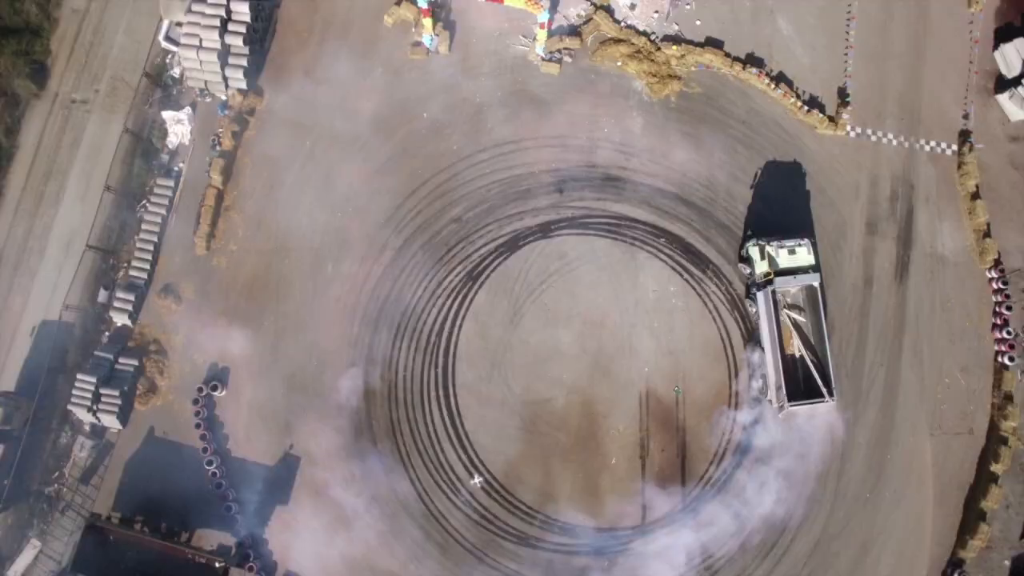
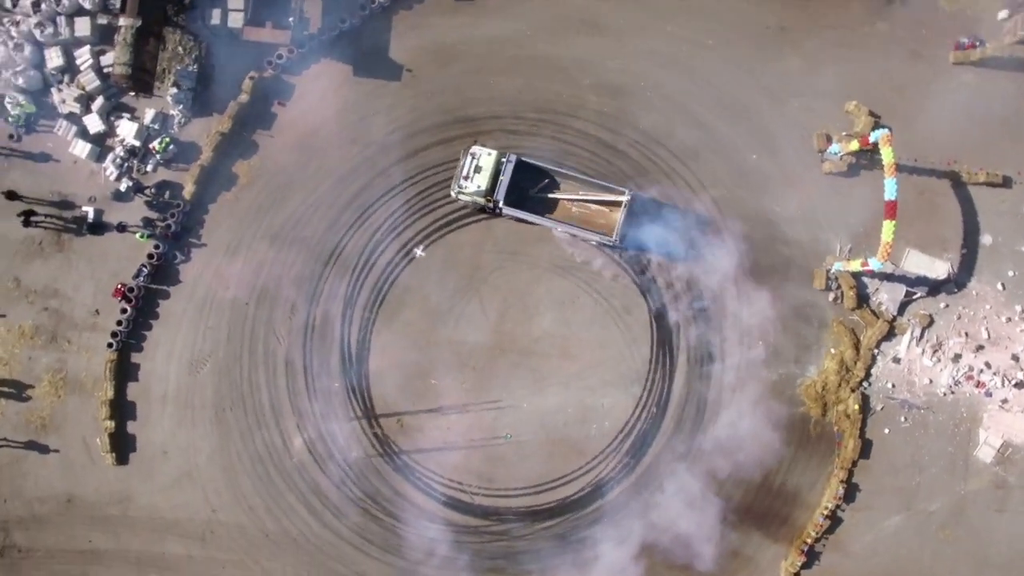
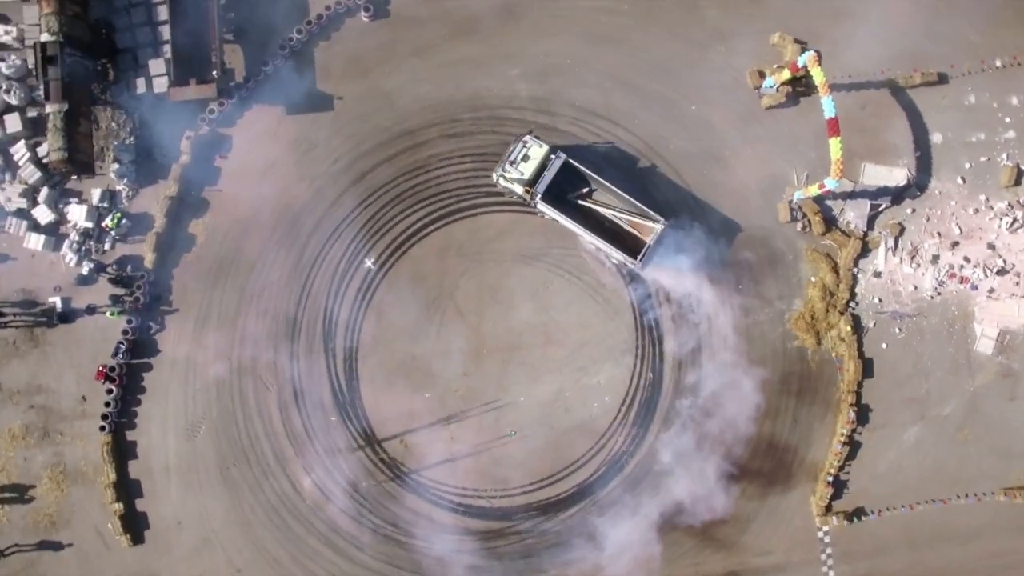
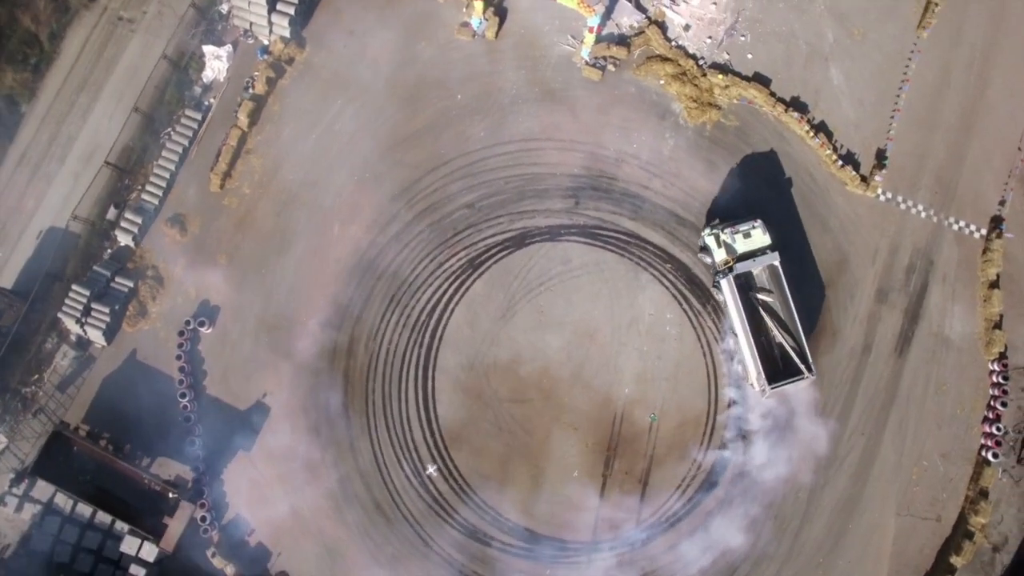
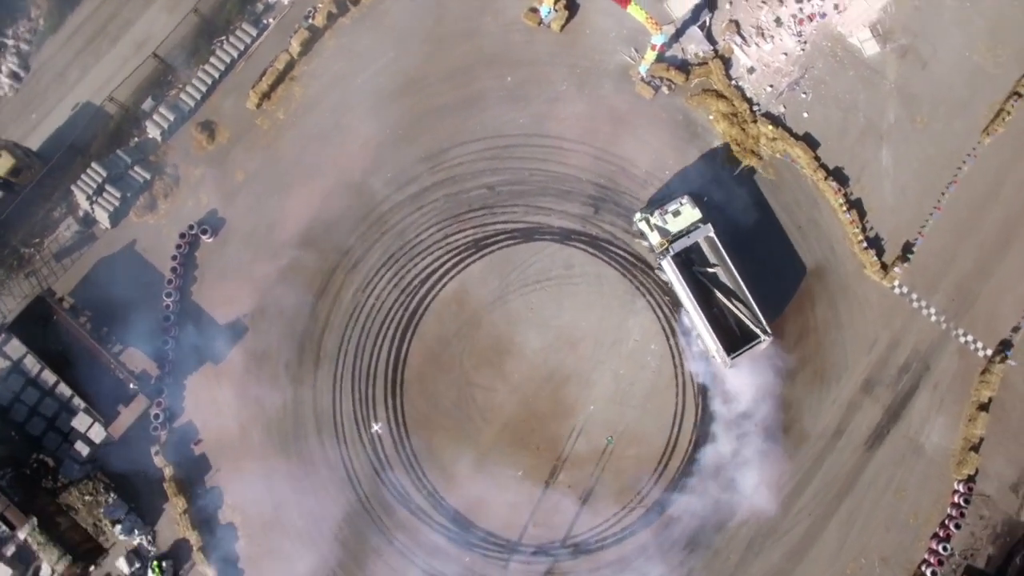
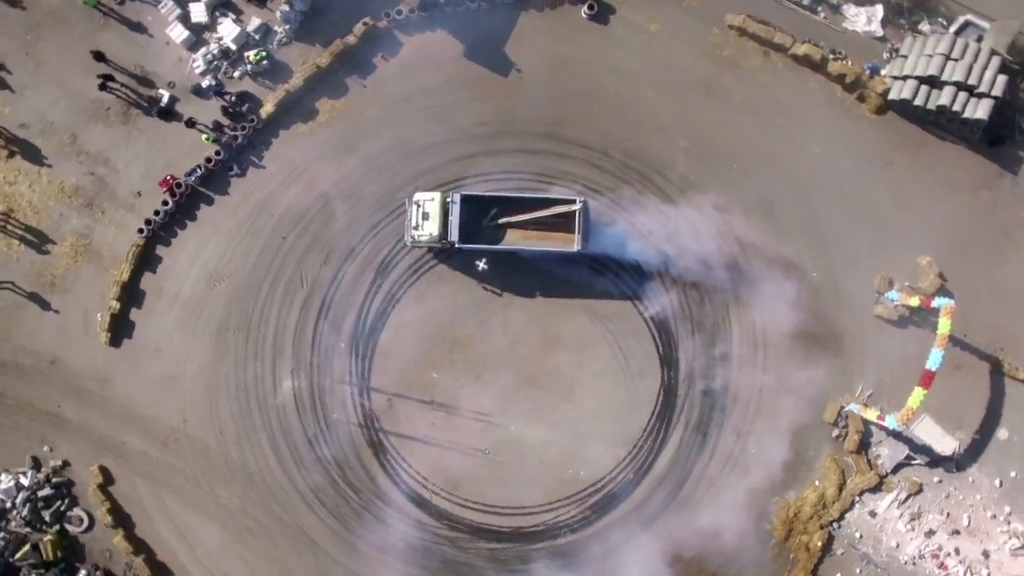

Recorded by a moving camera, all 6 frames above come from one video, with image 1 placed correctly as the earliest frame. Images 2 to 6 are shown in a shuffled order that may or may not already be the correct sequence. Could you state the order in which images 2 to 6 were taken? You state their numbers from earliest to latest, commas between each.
4, 5, 3, 2, 6
